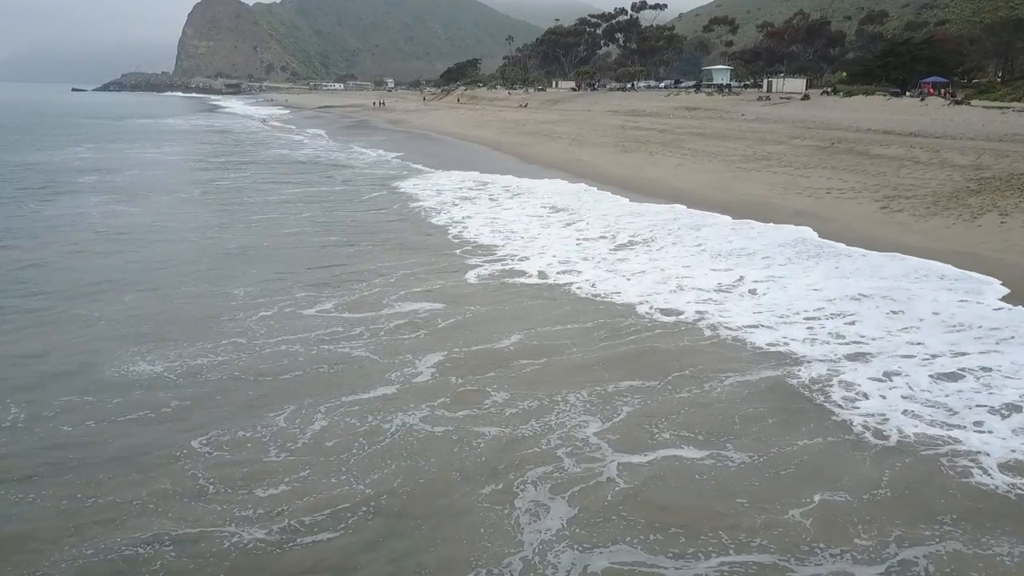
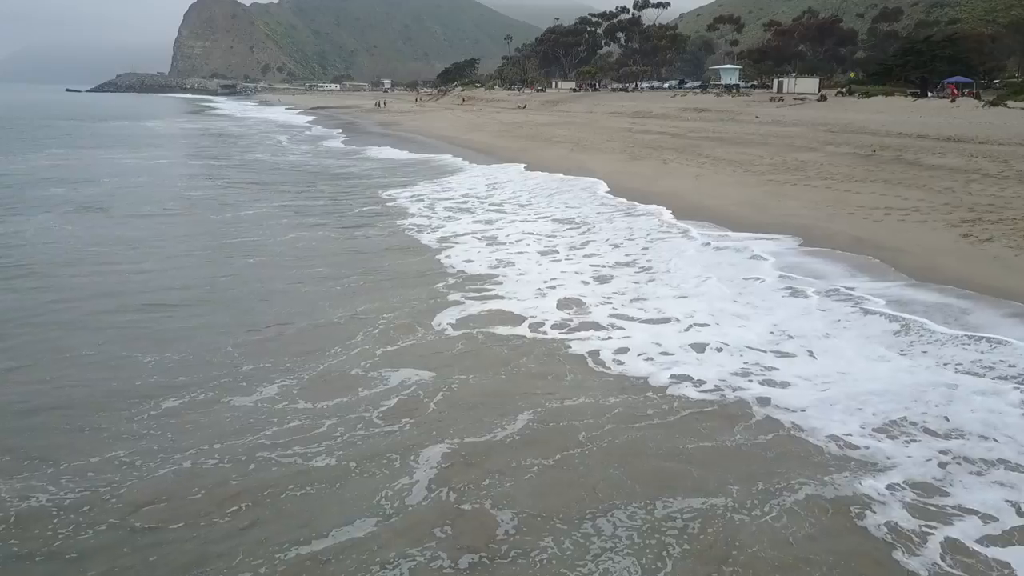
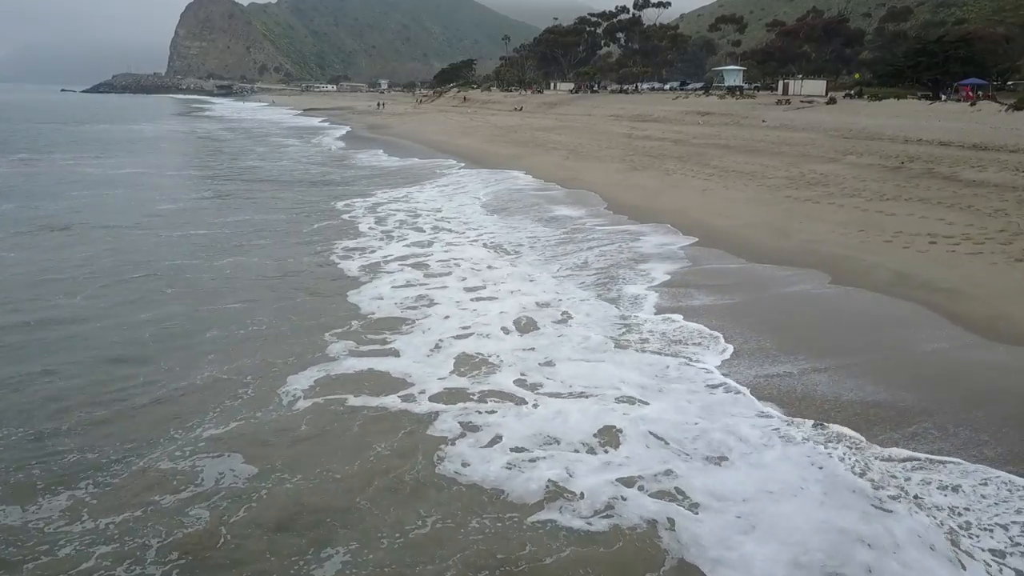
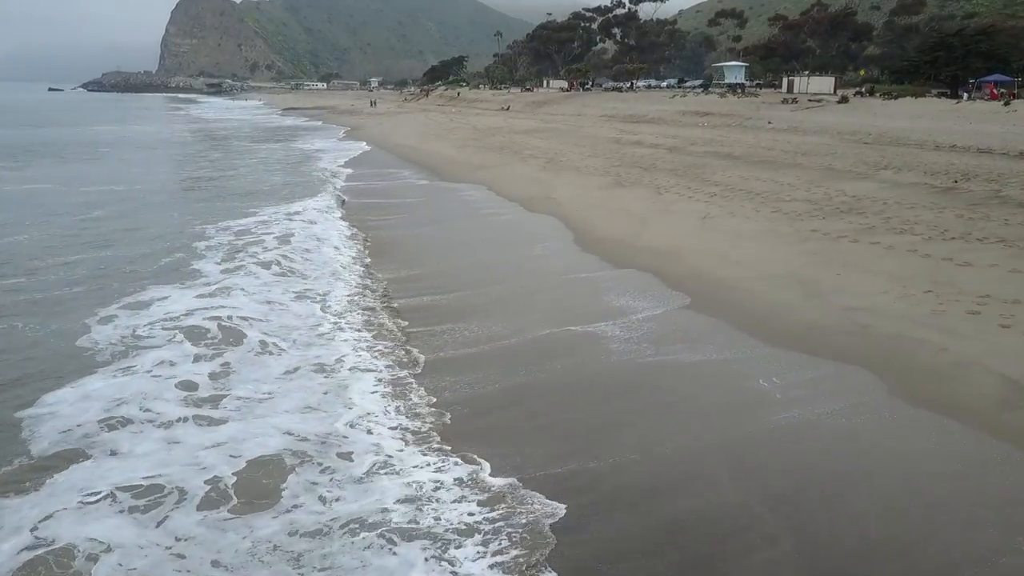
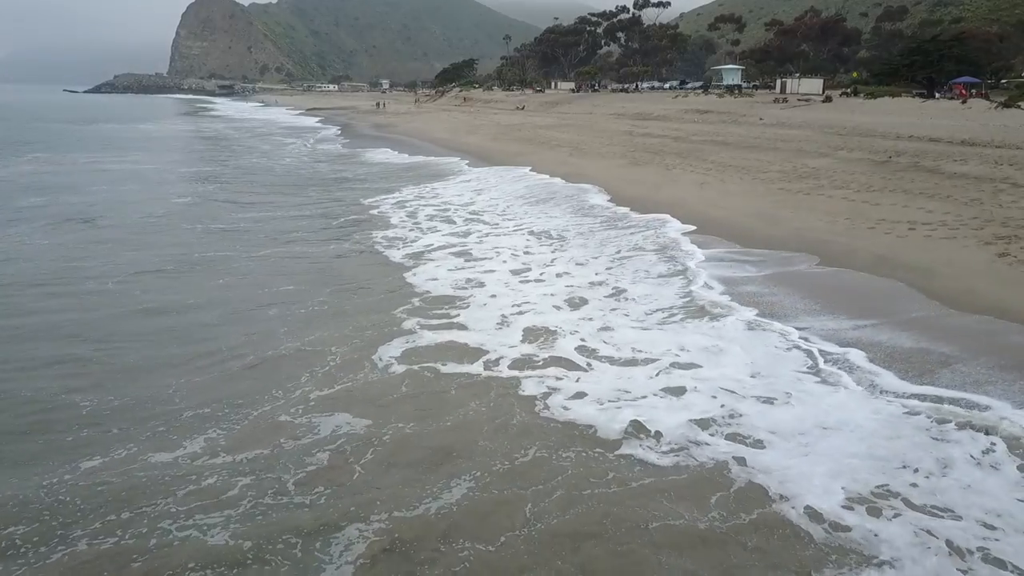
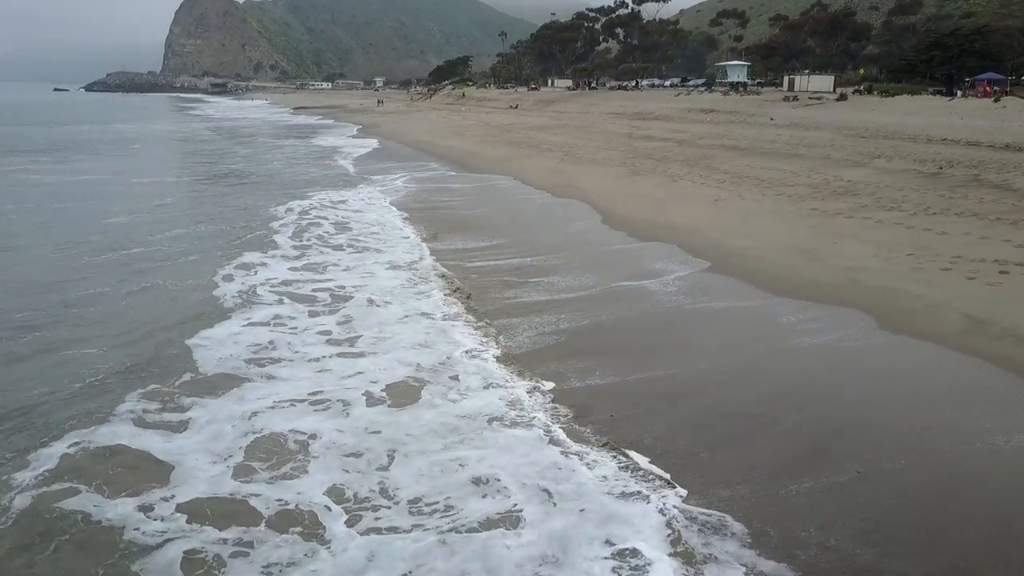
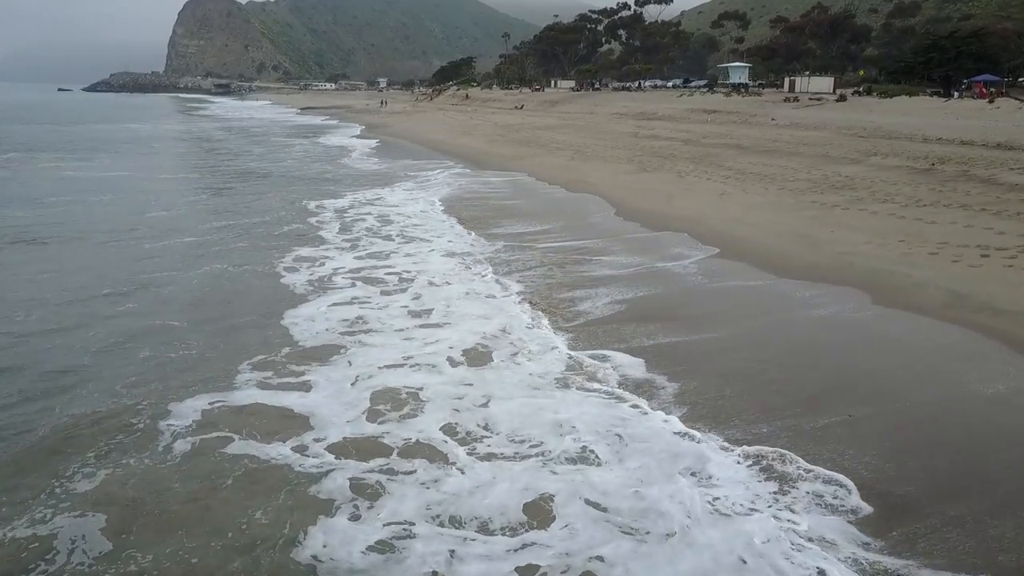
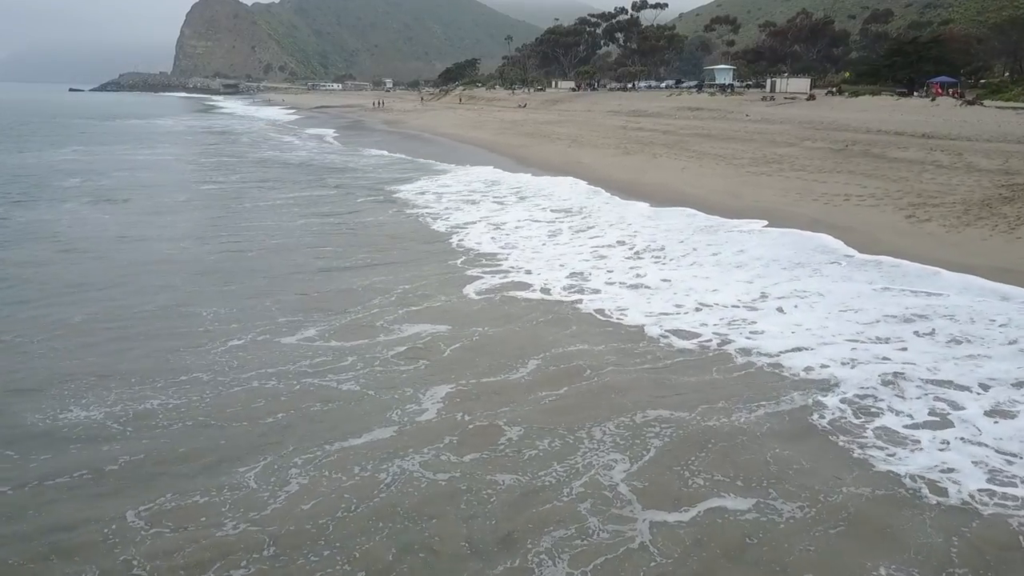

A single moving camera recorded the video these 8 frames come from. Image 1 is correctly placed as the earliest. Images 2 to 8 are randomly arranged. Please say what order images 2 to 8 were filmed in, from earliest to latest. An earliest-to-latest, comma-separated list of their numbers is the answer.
8, 2, 5, 3, 7, 6, 4
